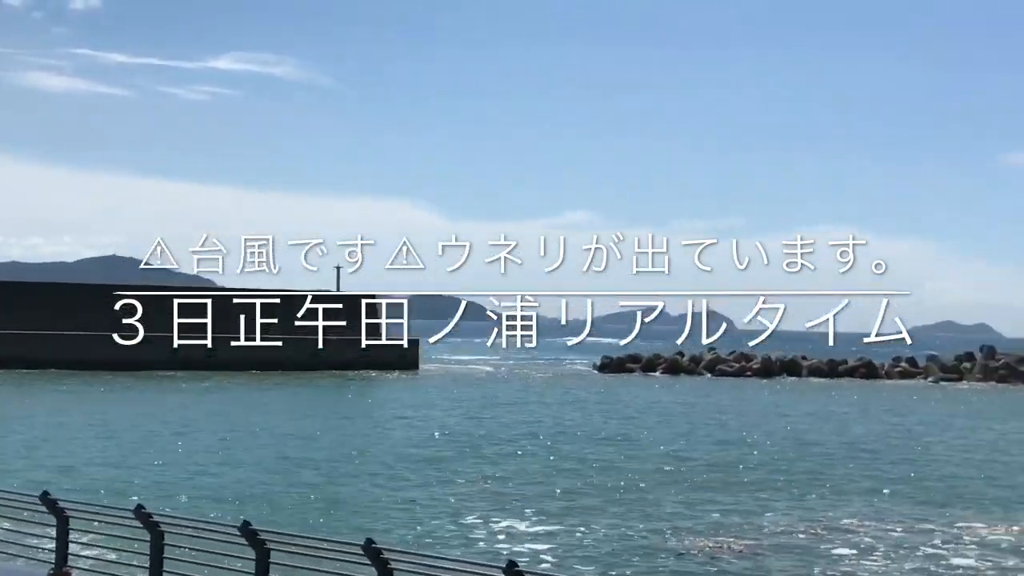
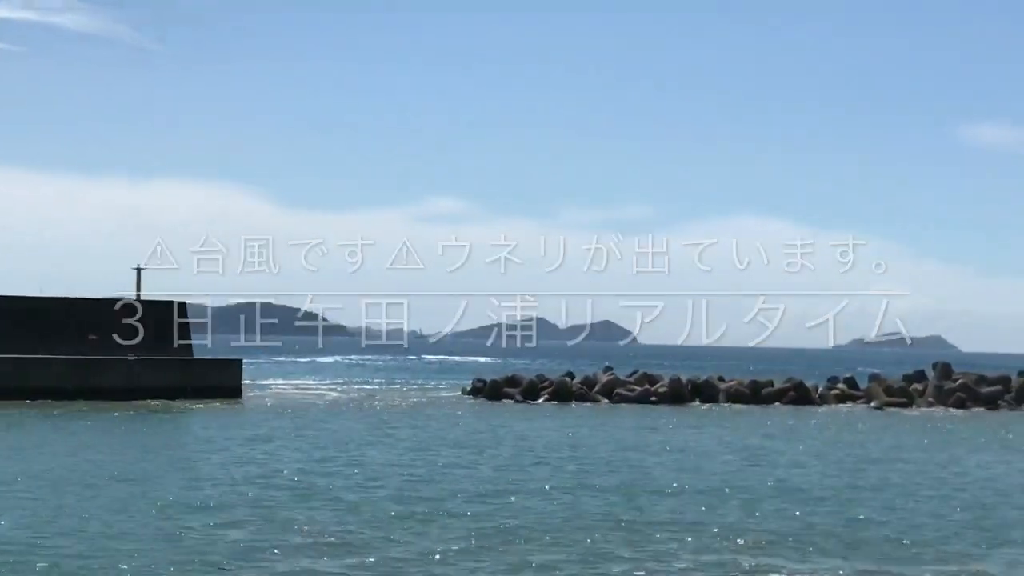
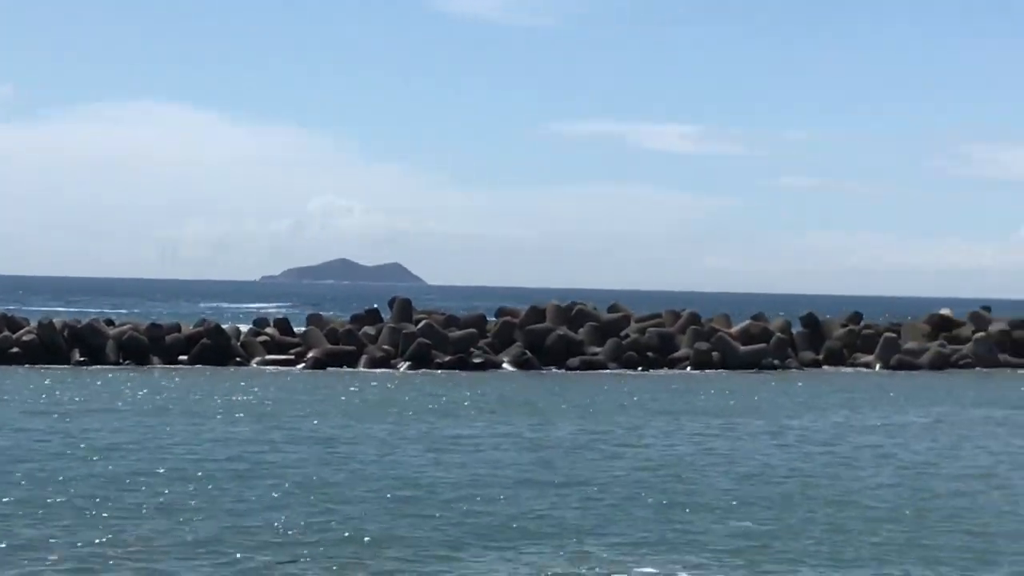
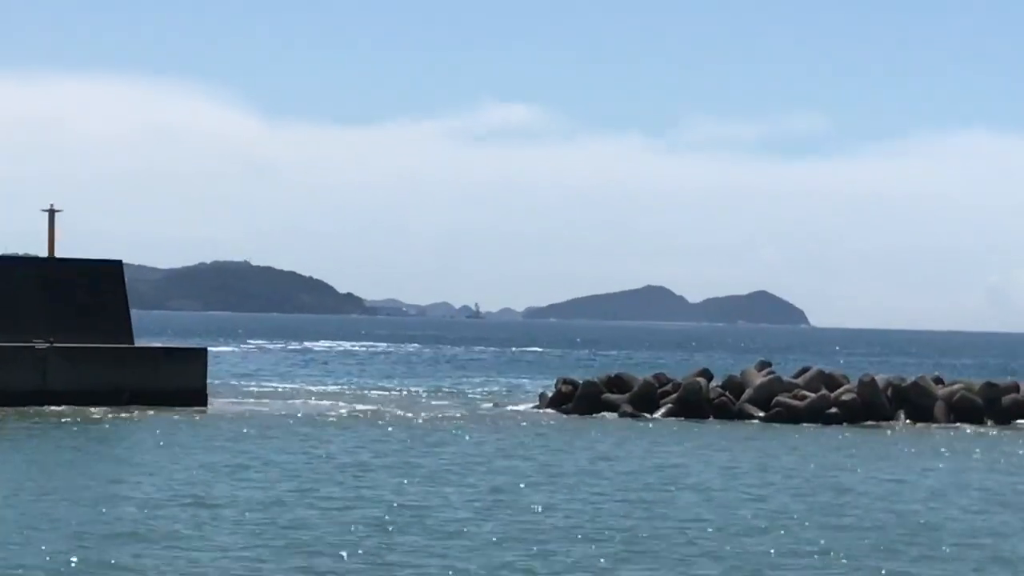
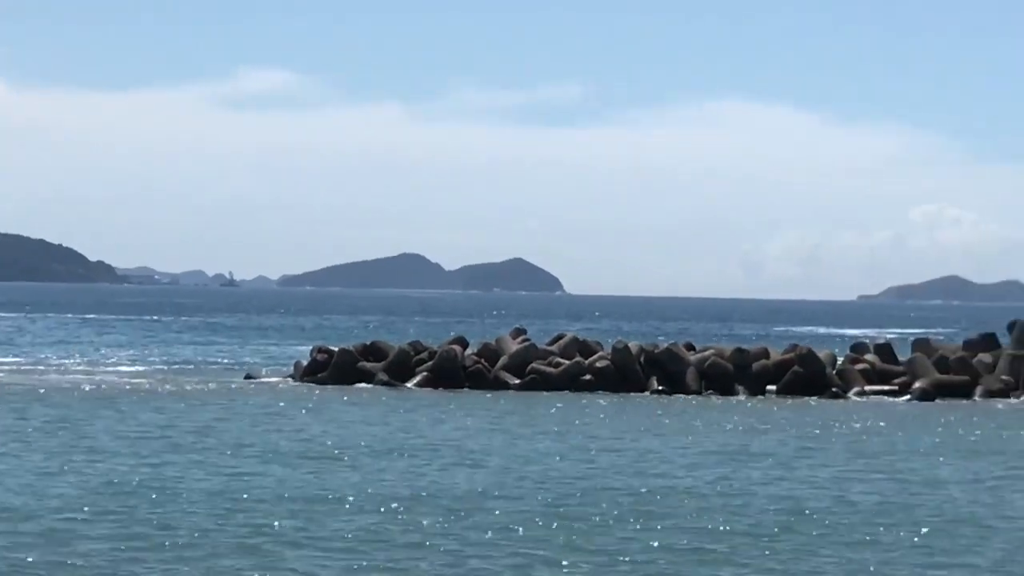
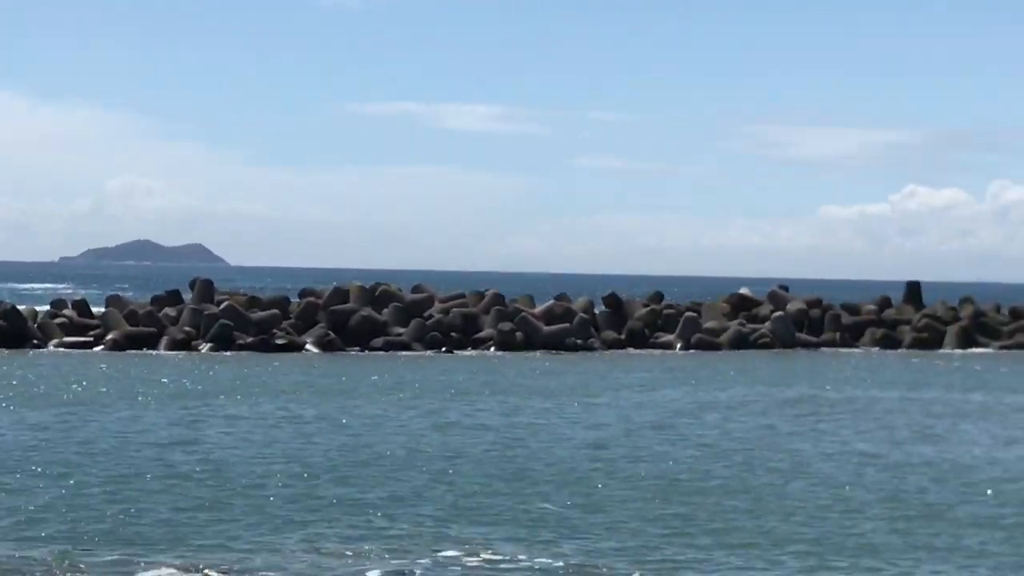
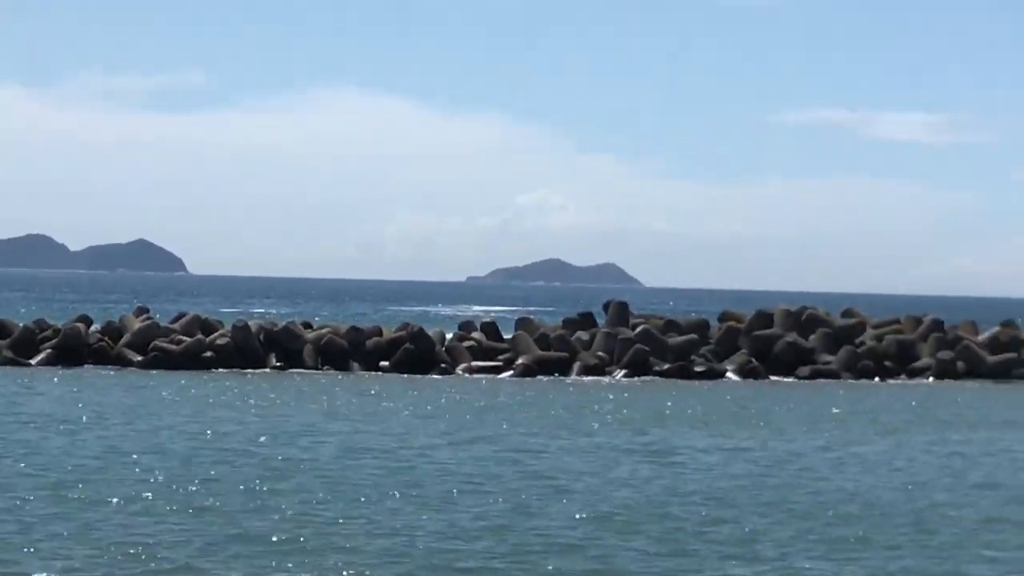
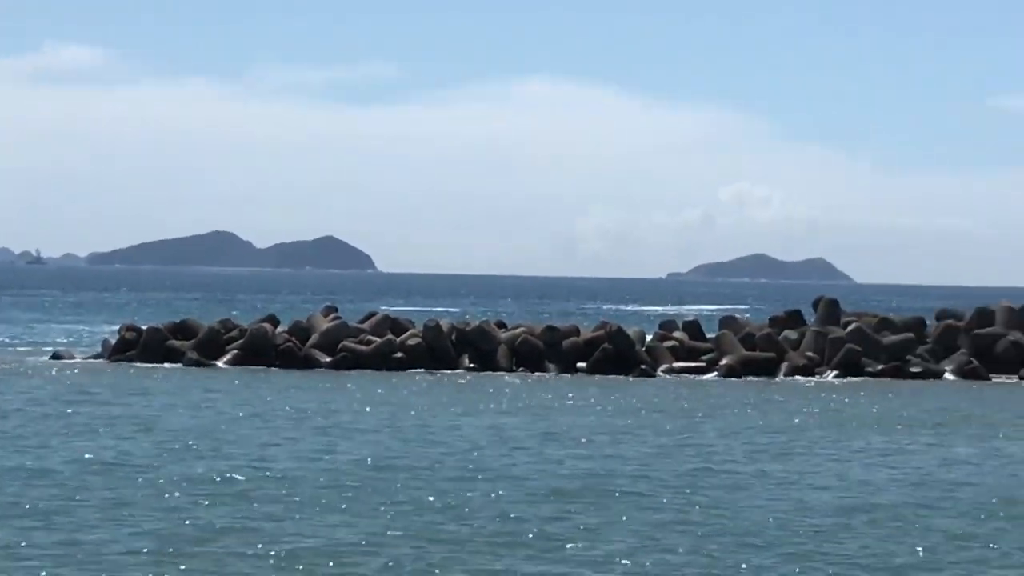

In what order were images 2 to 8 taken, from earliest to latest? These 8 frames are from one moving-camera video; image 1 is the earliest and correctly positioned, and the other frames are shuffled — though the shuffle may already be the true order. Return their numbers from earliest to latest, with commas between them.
2, 4, 5, 8, 7, 3, 6
